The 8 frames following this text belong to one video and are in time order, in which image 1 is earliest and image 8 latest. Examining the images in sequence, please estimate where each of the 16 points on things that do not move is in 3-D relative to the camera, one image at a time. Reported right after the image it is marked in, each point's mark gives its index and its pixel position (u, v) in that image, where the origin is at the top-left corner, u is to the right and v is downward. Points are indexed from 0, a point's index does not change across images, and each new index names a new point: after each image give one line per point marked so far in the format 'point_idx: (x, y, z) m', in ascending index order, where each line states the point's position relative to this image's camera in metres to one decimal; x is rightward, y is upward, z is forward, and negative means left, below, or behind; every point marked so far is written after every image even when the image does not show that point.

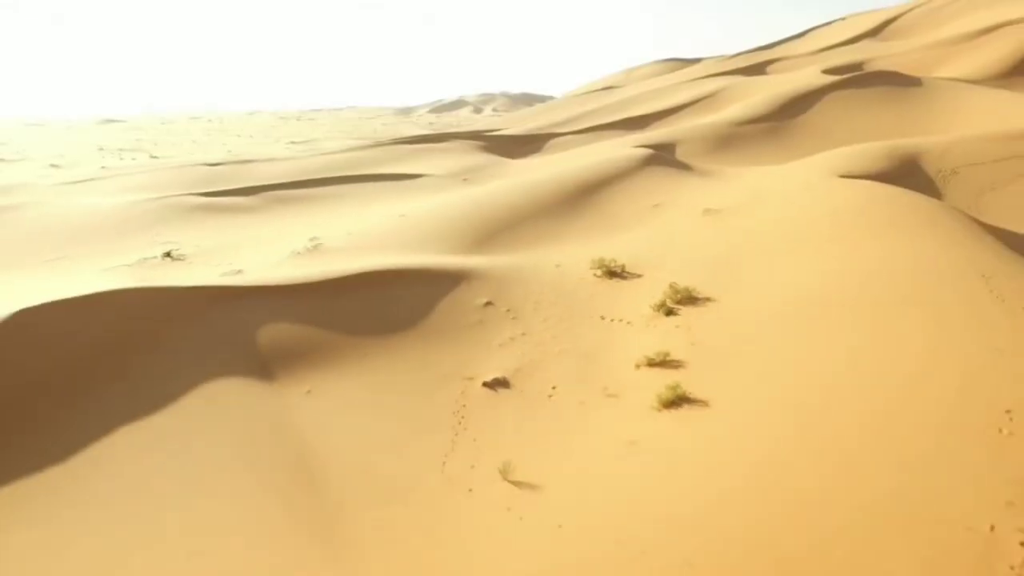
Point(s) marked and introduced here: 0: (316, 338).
0: (-2.1, -0.6, +8.5) m
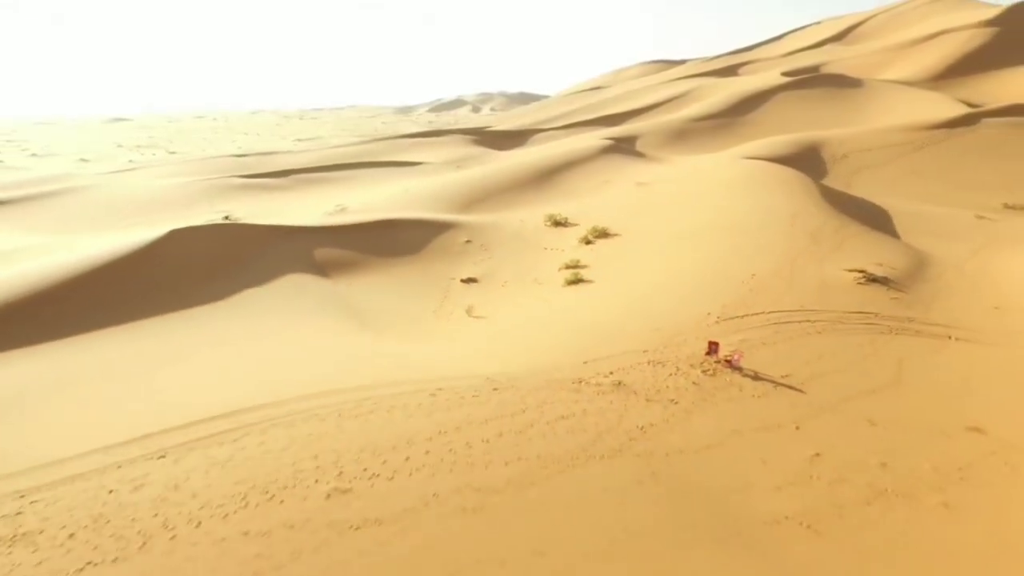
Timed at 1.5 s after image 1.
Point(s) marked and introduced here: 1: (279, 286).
0: (-2.7, +0.5, +12.9) m
1: (-3.5, +0.1, +11.3) m
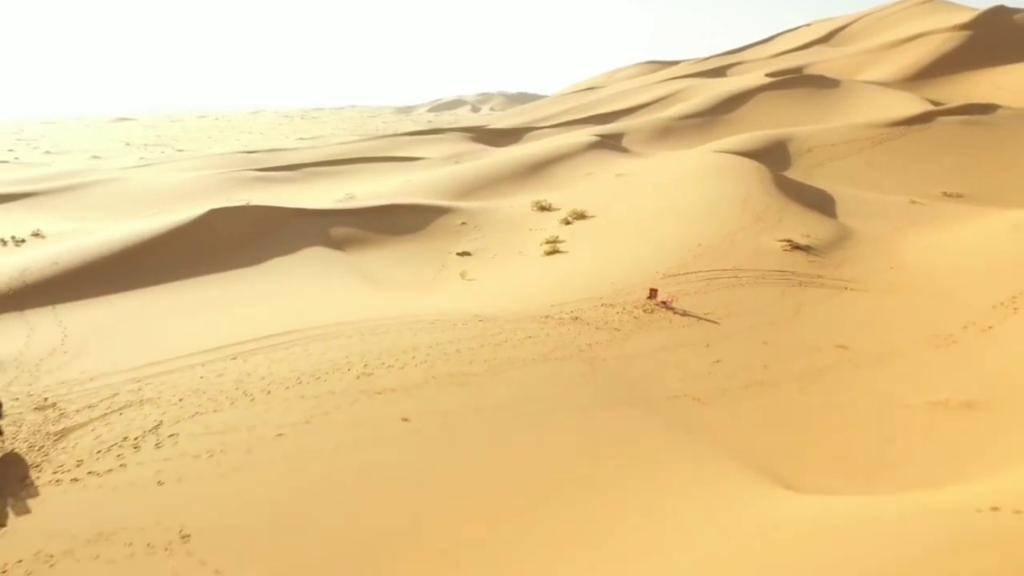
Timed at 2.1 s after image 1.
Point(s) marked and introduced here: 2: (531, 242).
0: (-2.9, +1.0, +14.8) m
1: (-3.7, +0.6, +13.3) m
2: (+0.4, +0.9, +14.4) m
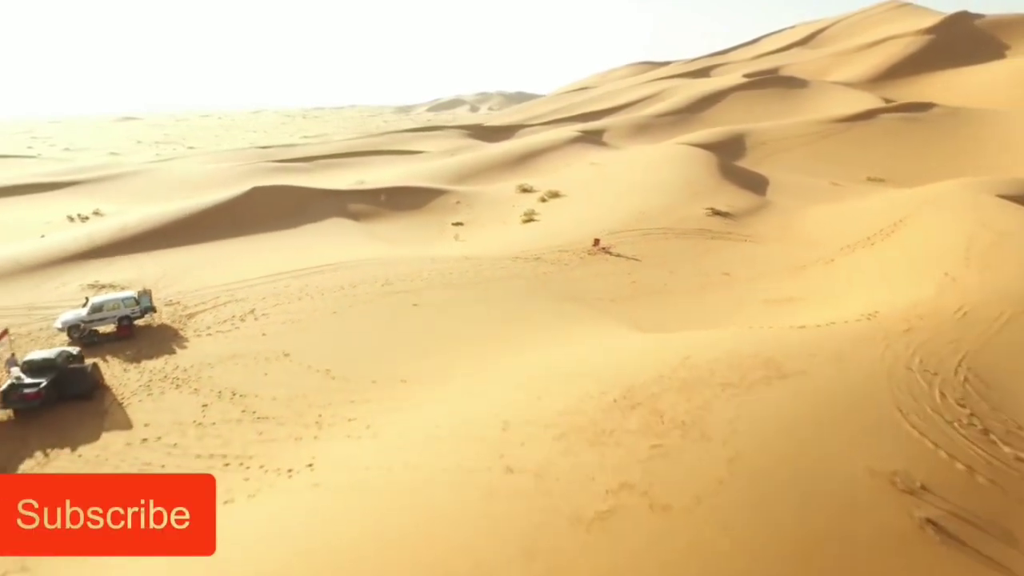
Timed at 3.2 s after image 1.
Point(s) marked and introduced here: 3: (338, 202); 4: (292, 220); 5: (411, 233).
0: (-3.2, +1.8, +18.1) m
1: (-4.0, +1.4, +16.6) m
2: (0.0, +1.7, +17.6) m
3: (-4.1, +2.1, +18.1) m
4: (-4.9, +1.5, +16.9) m
5: (-2.1, +1.2, +15.9) m
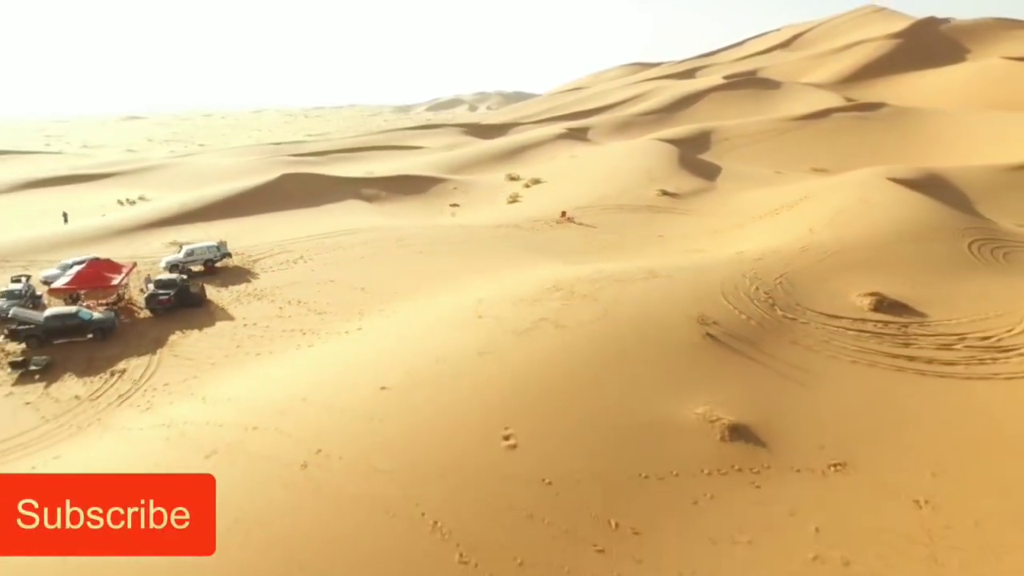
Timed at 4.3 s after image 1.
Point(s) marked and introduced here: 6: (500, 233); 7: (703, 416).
0: (-3.6, +2.6, +21.3) m
1: (-4.4, +2.2, +19.8) m
2: (-0.3, +2.5, +20.9) m
3: (-4.5, +2.9, +21.4) m
4: (-5.2, +2.3, +20.1) m
5: (-2.4, +2.0, +19.2) m
6: (-0.2, +1.0, +14.4) m
7: (+1.4, -1.0, +5.7) m
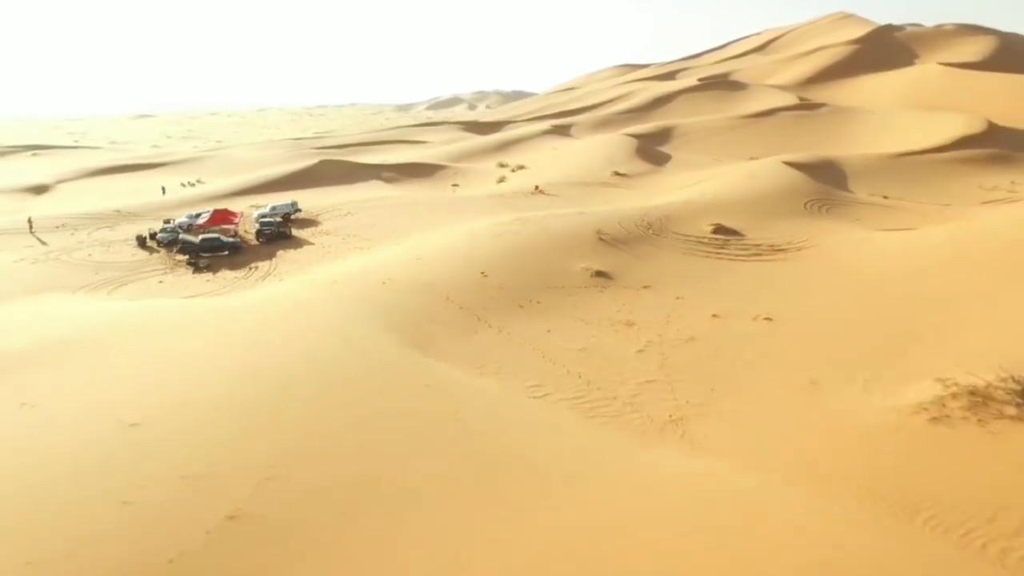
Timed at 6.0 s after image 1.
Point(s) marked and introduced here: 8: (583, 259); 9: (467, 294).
0: (-4.0, +3.9, +26.8) m
1: (-4.8, +3.5, +25.2) m
2: (-0.7, +3.8, +26.3) m
3: (-4.9, +4.1, +26.8) m
4: (-5.6, +3.6, +25.6) m
5: (-2.8, +3.2, +24.6) m
6: (-0.6, +2.3, +19.8) m
7: (+1.0, +0.3, +11.1) m
8: (+1.1, +0.4, +11.6) m
9: (-0.6, -0.1, +10.1) m
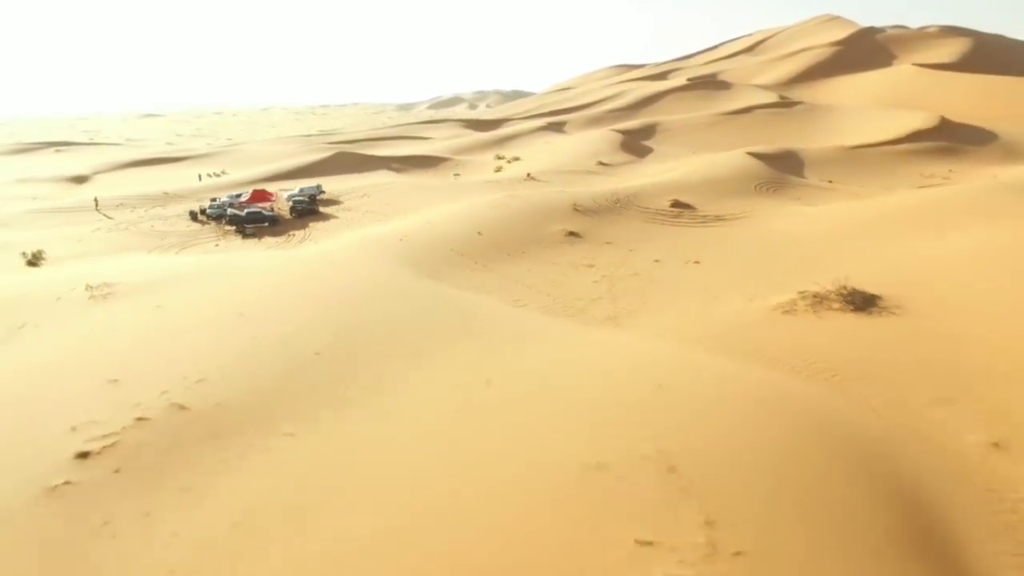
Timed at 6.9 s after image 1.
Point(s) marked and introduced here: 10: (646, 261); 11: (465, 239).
0: (-4.1, +4.7, +29.6) m
1: (-4.9, +4.3, +28.1) m
2: (-0.9, +4.6, +29.2) m
3: (-5.0, +4.9, +29.7) m
4: (-5.8, +4.4, +28.4) m
5: (-3.0, +4.0, +27.5) m
6: (-0.8, +3.1, +22.7) m
7: (+0.9, +1.1, +14.0) m
8: (+0.9, +1.2, +14.4) m
9: (-0.8, +0.7, +12.9) m
10: (+2.2, +0.4, +12.3) m
11: (-0.8, +0.9, +13.4) m
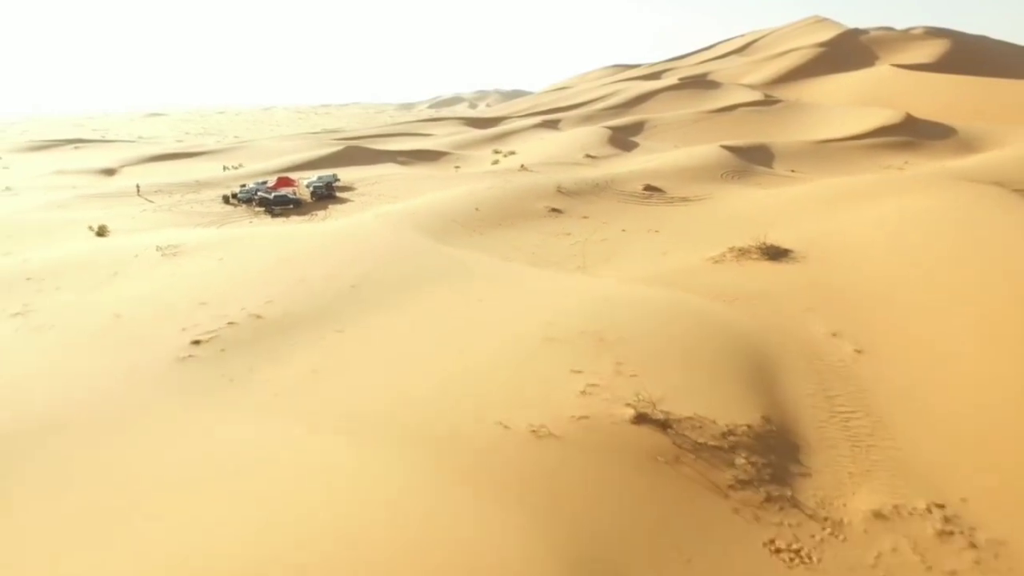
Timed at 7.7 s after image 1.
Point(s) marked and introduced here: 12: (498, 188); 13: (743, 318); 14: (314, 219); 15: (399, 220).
0: (-4.3, +5.4, +32.1) m
1: (-5.1, +5.0, +30.6) m
2: (-1.0, +5.3, +31.7) m
3: (-5.2, +5.6, +32.1) m
4: (-6.0, +5.1, +30.9) m
5: (-3.1, +4.7, +30.0) m
6: (-1.0, +3.8, +25.2) m
7: (+0.7, +1.8, +16.5) m
8: (+0.7, +1.9, +16.9) m
9: (-0.9, +1.4, +15.4) m
10: (+2.0, +1.1, +14.7) m
11: (-1.0, +1.5, +15.8) m
12: (-0.3, +2.4, +18.4) m
13: (+2.6, -0.4, +8.6) m
14: (-4.8, +1.7, +18.3) m
15: (-2.3, +1.4, +15.6) m
